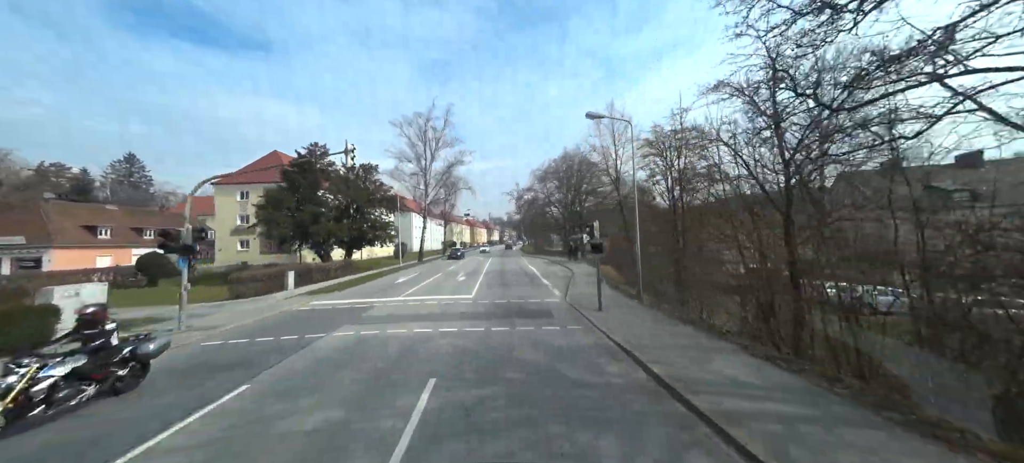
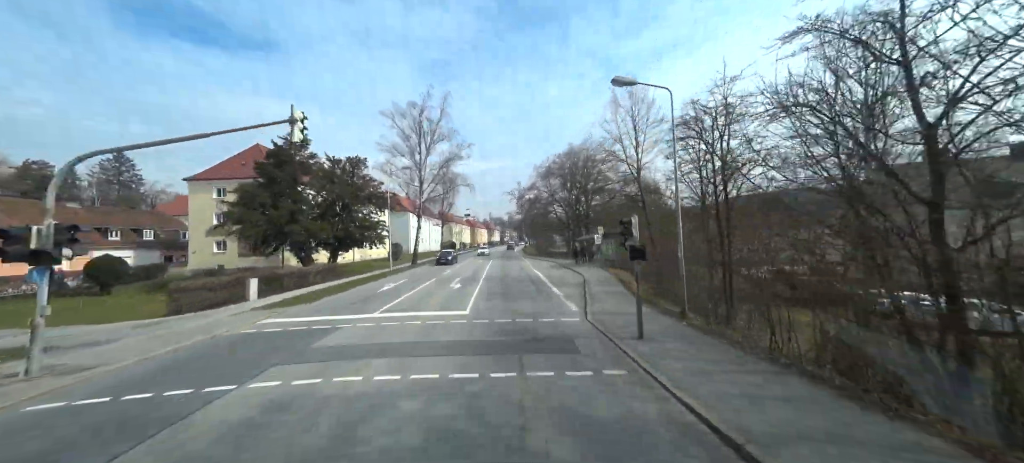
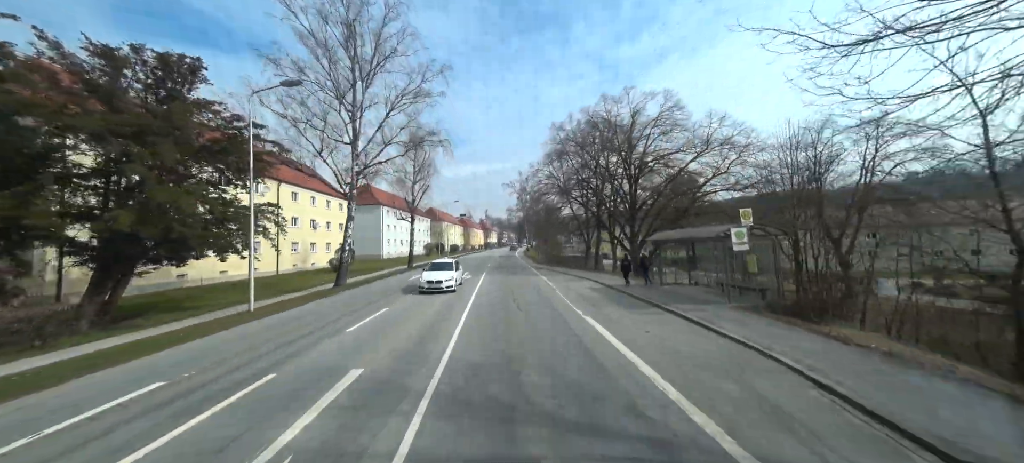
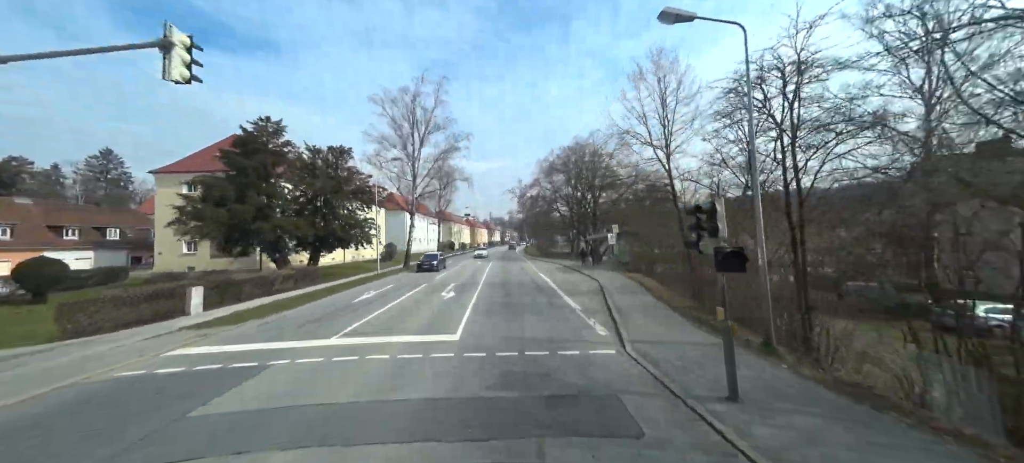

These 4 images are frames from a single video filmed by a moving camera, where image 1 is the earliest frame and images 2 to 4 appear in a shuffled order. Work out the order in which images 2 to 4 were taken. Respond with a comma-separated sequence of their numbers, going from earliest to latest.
2, 4, 3
